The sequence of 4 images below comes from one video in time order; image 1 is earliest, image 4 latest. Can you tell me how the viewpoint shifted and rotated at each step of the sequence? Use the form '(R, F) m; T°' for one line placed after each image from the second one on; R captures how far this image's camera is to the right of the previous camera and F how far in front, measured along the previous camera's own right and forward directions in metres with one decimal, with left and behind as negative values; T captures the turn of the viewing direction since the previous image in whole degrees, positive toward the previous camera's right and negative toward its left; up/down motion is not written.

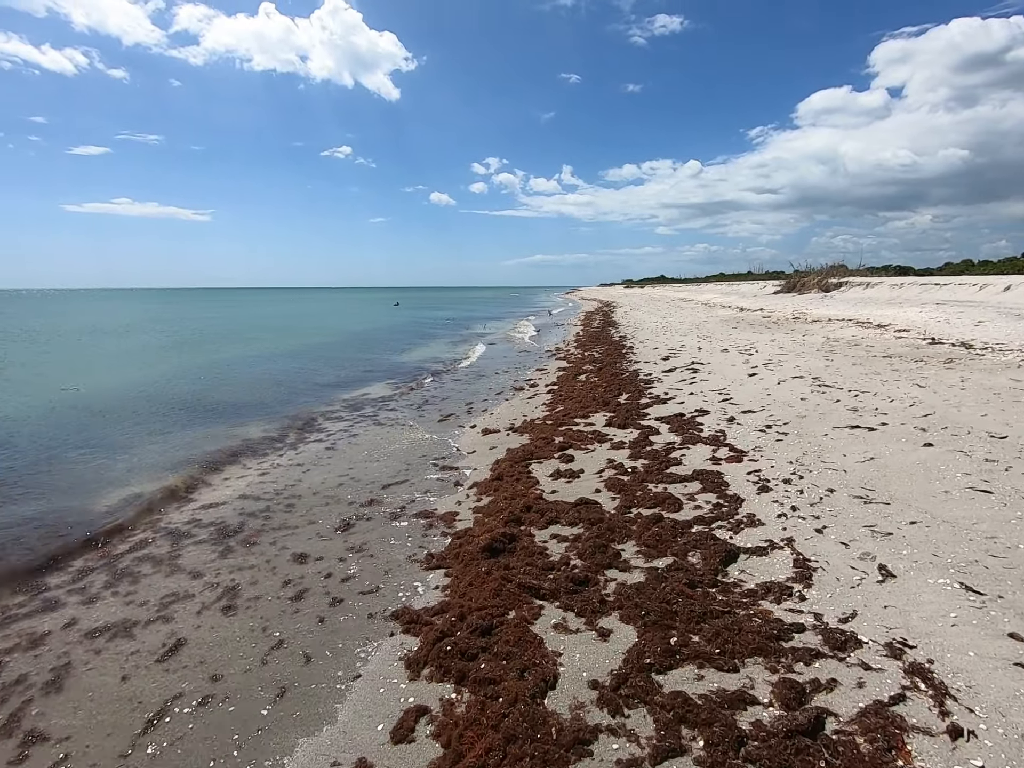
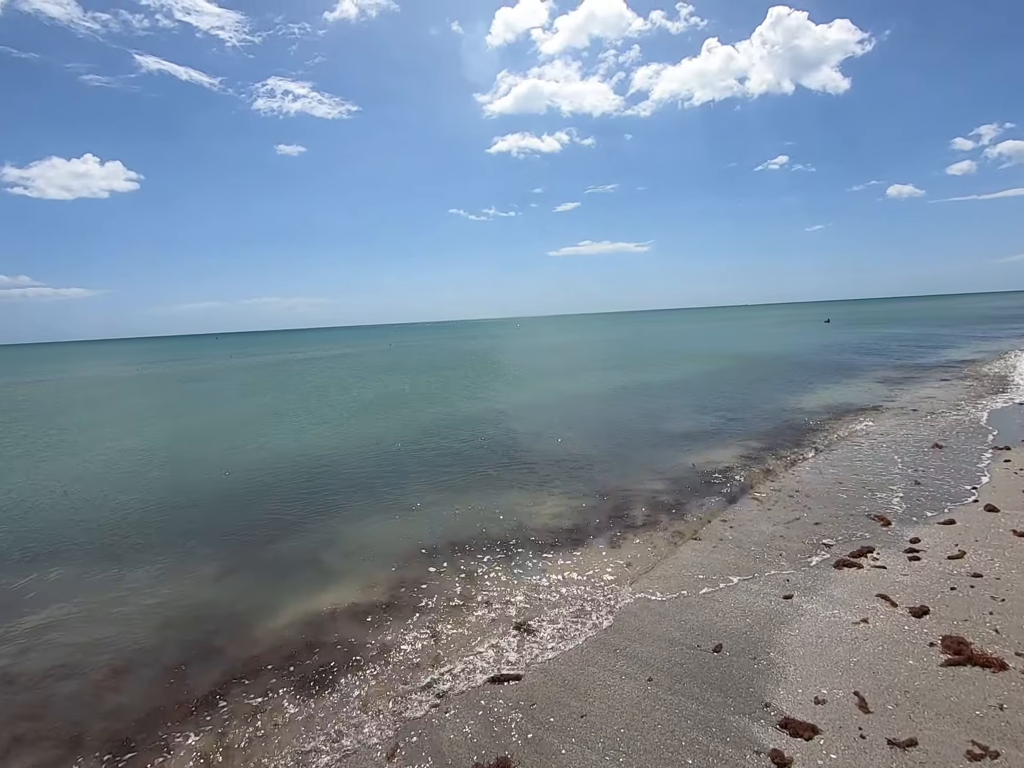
(-0.5, +7.8) m; -42°
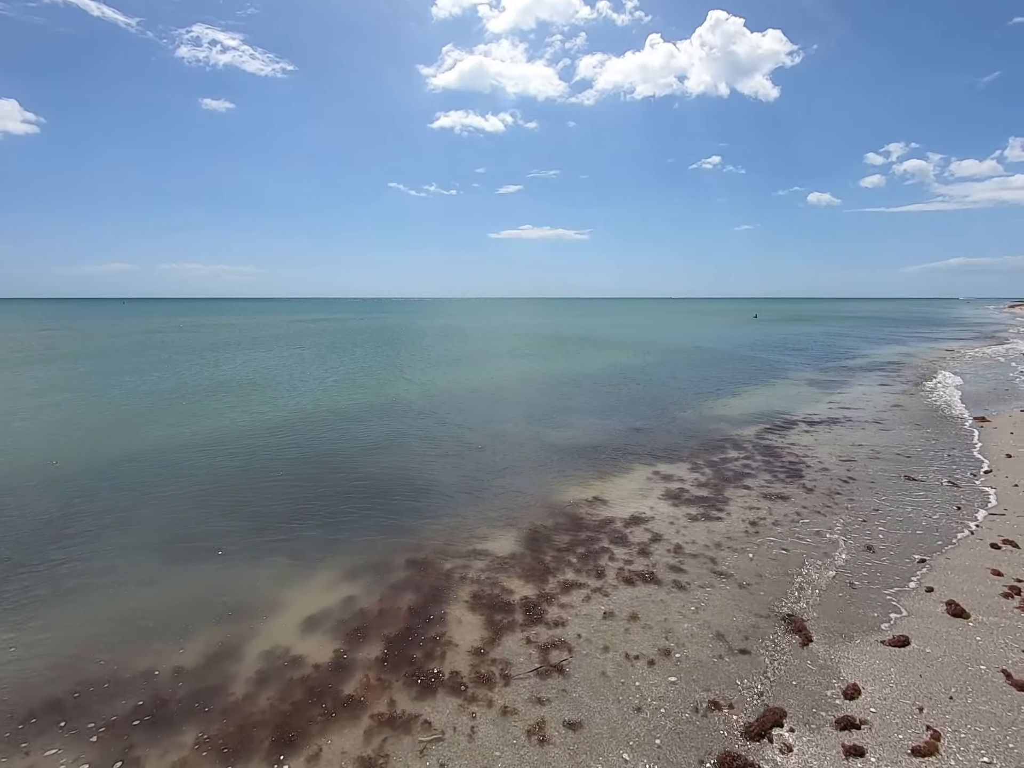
(+3.0, +4.8) m; +7°
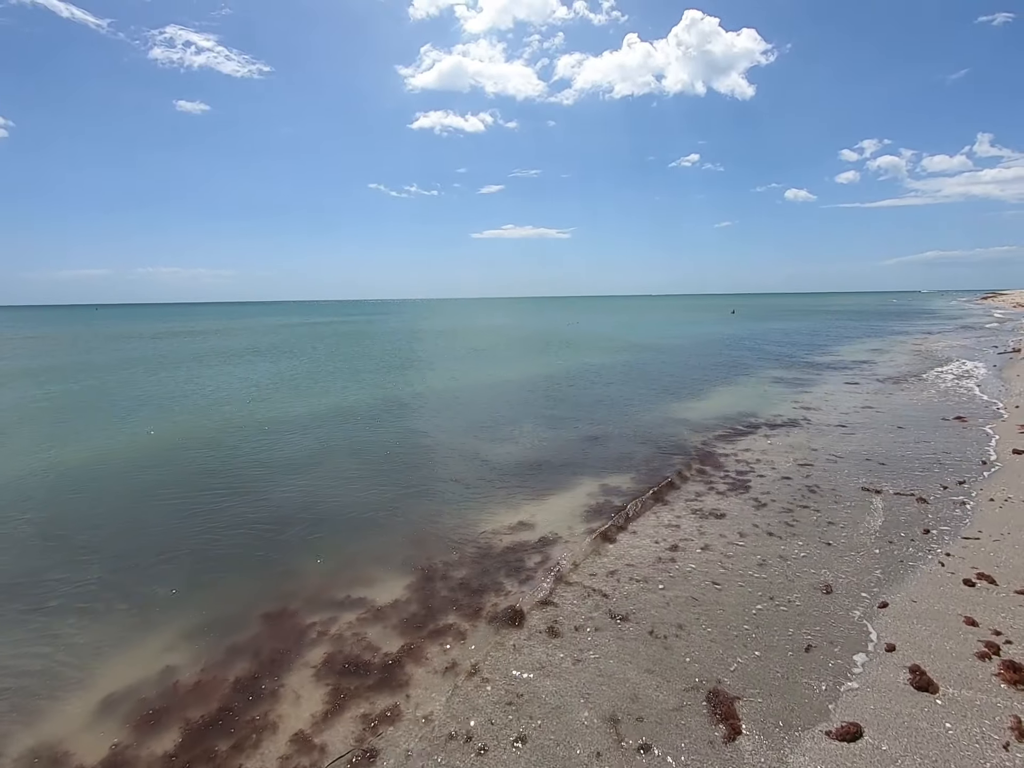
(+1.5, +1.6) m; +2°
